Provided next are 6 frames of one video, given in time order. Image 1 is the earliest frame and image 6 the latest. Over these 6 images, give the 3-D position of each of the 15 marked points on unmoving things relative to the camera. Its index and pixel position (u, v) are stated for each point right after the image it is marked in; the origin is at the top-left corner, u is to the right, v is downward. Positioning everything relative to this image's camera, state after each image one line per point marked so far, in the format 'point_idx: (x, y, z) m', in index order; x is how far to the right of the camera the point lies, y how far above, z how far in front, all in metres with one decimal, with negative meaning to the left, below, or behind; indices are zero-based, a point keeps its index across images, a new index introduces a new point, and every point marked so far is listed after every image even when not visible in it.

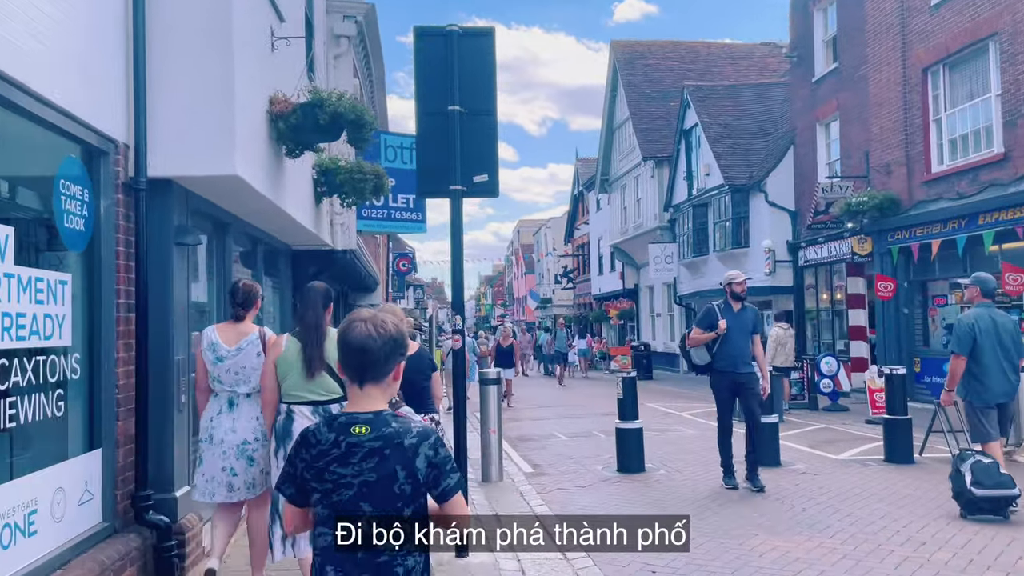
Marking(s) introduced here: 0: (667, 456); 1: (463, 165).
0: (+1.9, -2.1, +9.8) m
1: (-0.4, +0.9, +5.9) m
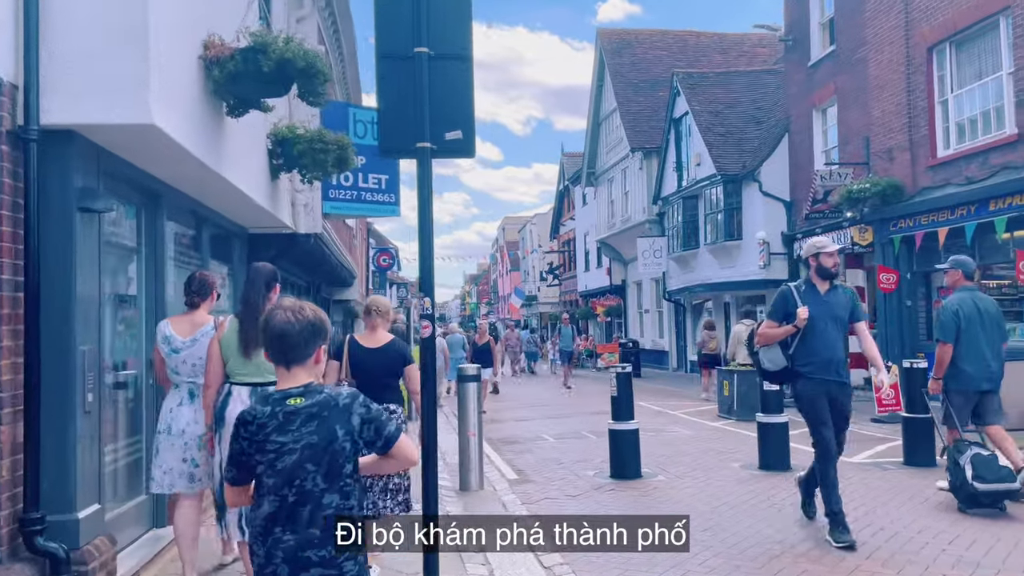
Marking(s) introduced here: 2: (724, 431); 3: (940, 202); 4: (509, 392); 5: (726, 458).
0: (+1.7, -1.9, +9.0) m
1: (-0.5, +1.0, +5.0) m
2: (+3.0, -2.0, +11.3) m
3: (+7.4, +1.5, +13.9) m
4: (-0.1, -2.6, +19.8) m
5: (+2.4, -1.9, +8.9) m
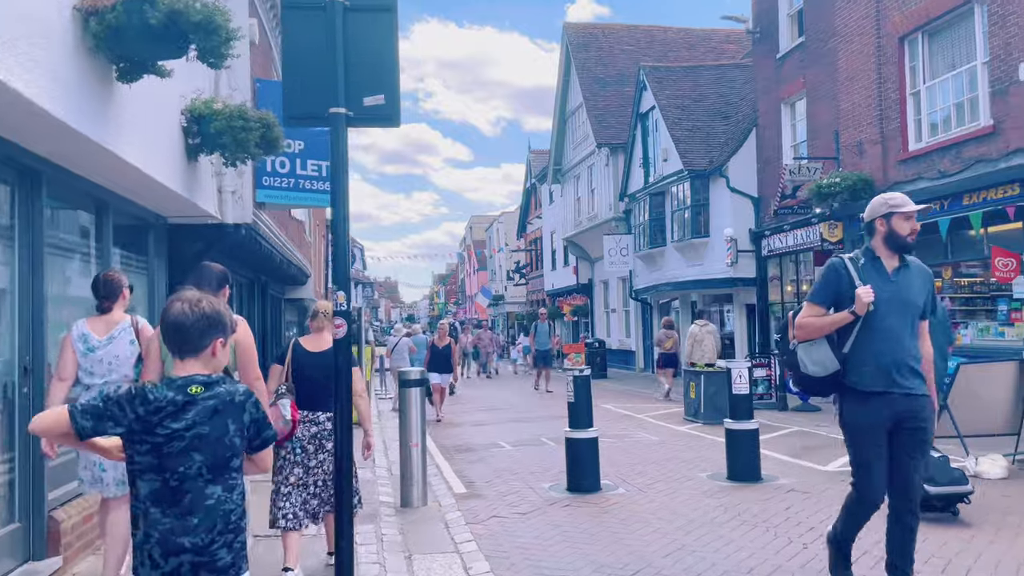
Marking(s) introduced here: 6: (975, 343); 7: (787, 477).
0: (+1.2, -1.9, +8.3) m
1: (-0.9, +1.1, +4.2) m
2: (+2.3, -2.0, +10.7) m
3: (+6.6, +1.5, +13.4) m
4: (-1.0, -2.5, +19.1) m
5: (+1.8, -1.8, +8.3) m
6: (+7.5, -0.9, +13.1) m
7: (+2.7, -1.8, +7.9) m
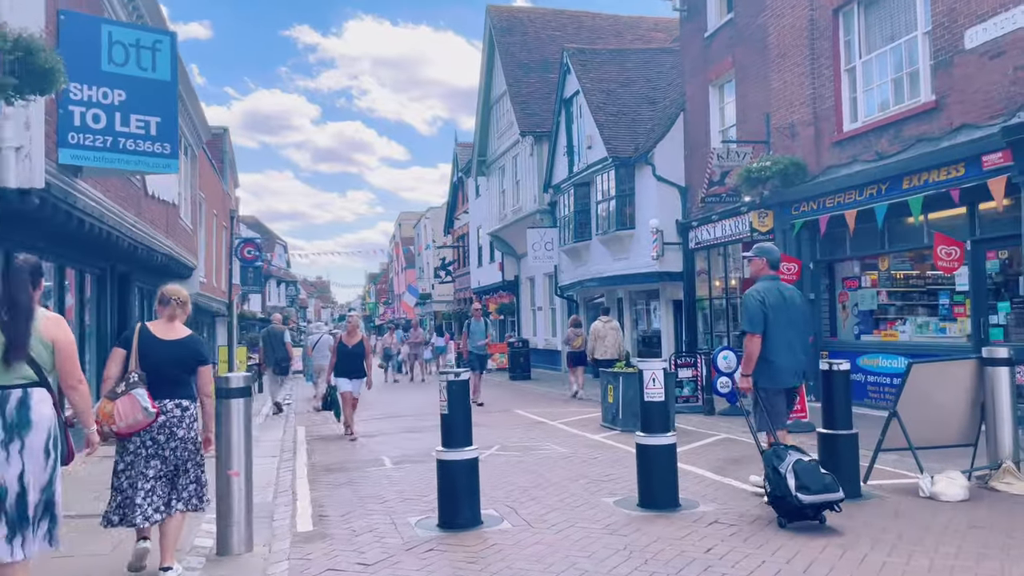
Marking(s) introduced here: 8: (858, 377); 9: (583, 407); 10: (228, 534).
0: (+0.1, -1.7, +6.8) m
1: (-1.6, +1.2, +2.6) m
2: (+1.0, -1.8, +9.3) m
3: (+5.1, +1.7, +12.4) m
4: (-3.0, -2.4, +17.4) m
5: (+0.7, -1.7, +6.8) m
6: (+6.0, -0.8, +12.1) m
7: (+1.6, -1.7, +6.5) m
8: (+5.6, -1.4, +13.0) m
9: (+1.3, -2.2, +14.8) m
10: (-1.9, -1.7, +5.5) m
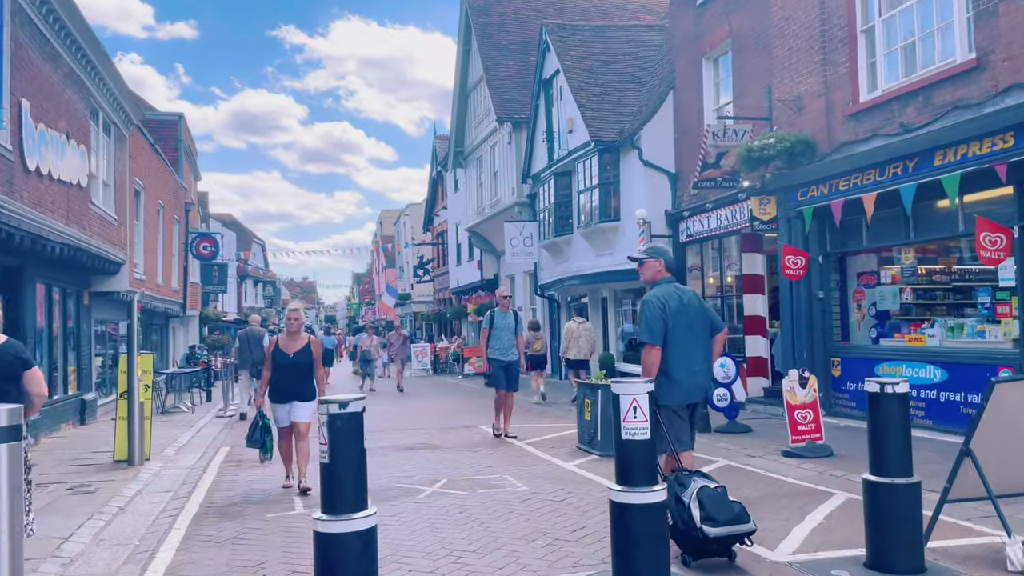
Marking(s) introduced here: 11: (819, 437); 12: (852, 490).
0: (-0.4, -1.7, +4.9) m
1: (-2.0, +1.3, +0.7) m
2: (+0.6, -1.8, +7.4) m
3: (+4.6, +1.7, +10.6) m
4: (-3.5, -2.4, +15.4) m
5: (+0.3, -1.6, +5.0) m
6: (+5.5, -0.7, +10.3) m
7: (+1.2, -1.7, +4.7) m
8: (+5.0, -1.4, +11.2) m
9: (+0.8, -2.1, +12.9) m
10: (-2.3, -1.6, +3.6) m
11: (+3.5, -1.7, +9.1) m
12: (+3.0, -1.8, +7.2) m
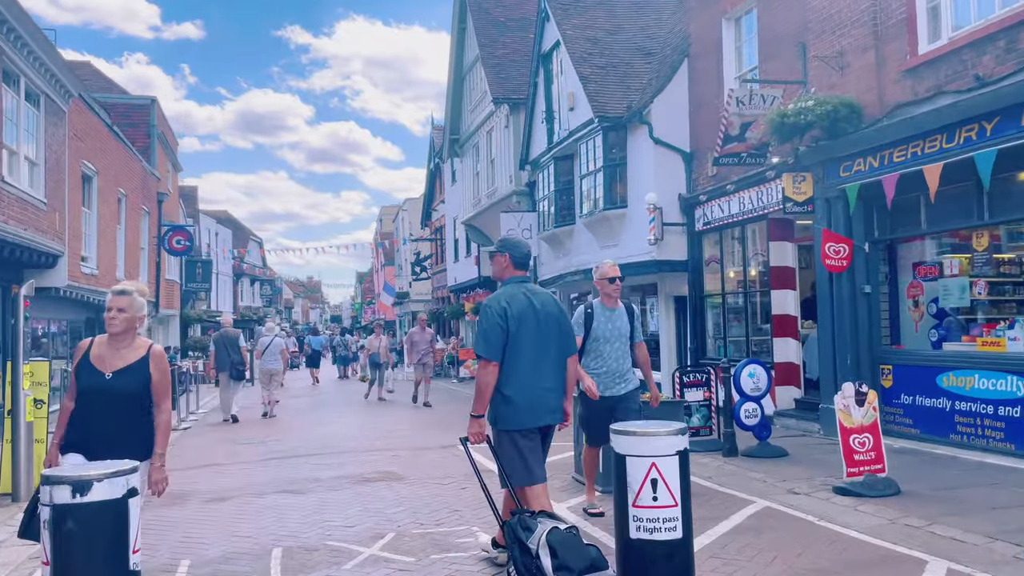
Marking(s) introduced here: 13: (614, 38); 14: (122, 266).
0: (-0.6, -1.6, +3.0) m
1: (-2.3, +1.4, -1.2) m
2: (+0.4, -1.7, +5.5) m
3: (+4.4, +1.8, +8.6) m
4: (-3.7, -2.3, +13.5) m
5: (+0.1, -1.6, +3.0) m
6: (+5.3, -0.7, +8.3) m
7: (+0.9, -1.6, +2.7) m
8: (+4.9, -1.3, +9.3) m
9: (+0.6, -2.1, +10.9) m
10: (-2.6, -1.5, +1.7) m
11: (+3.3, -1.6, +7.1) m
12: (+2.8, -1.7, +5.2) m
13: (+2.2, +5.3, +17.3) m
14: (-9.3, +0.5, +19.2) m
